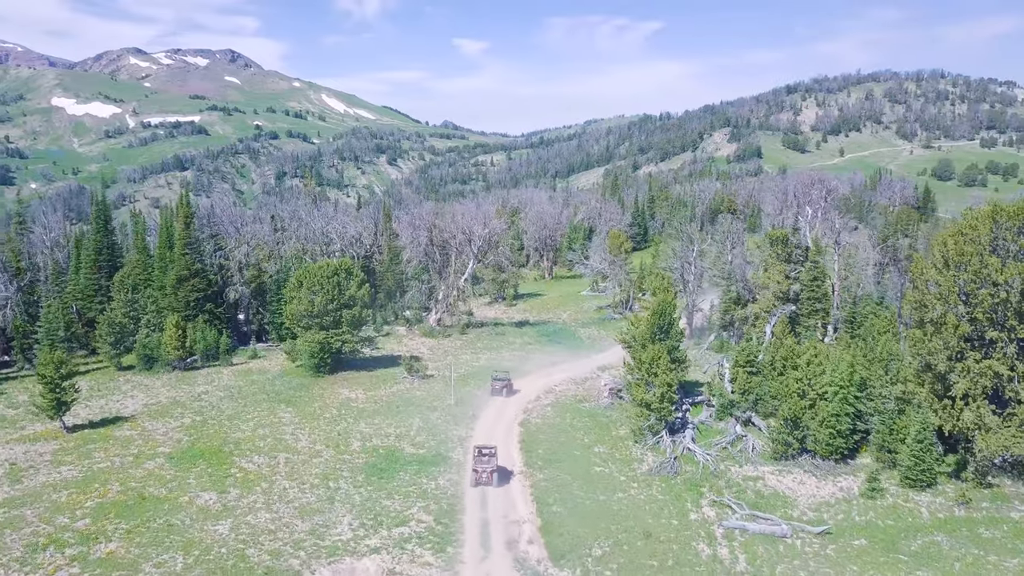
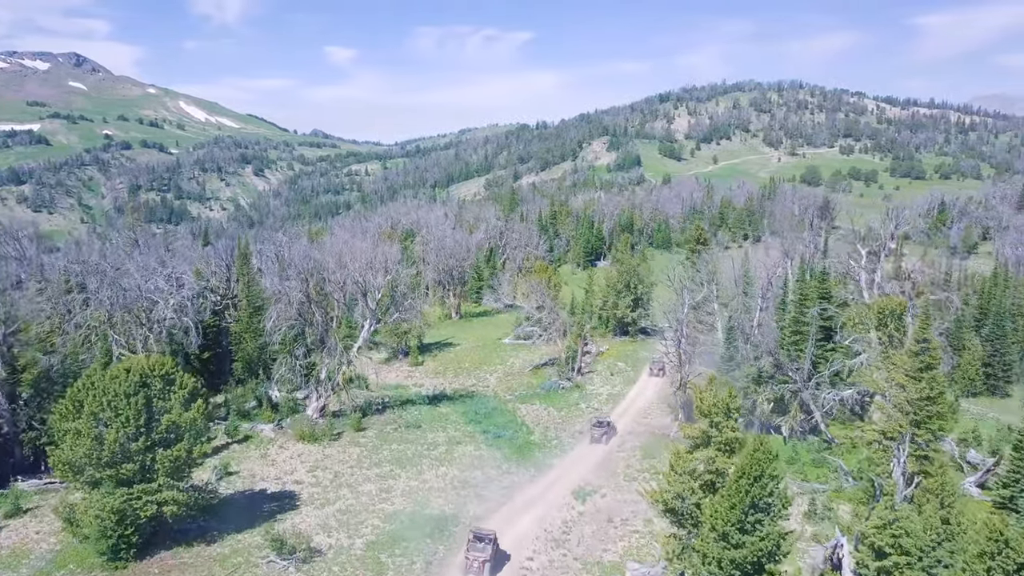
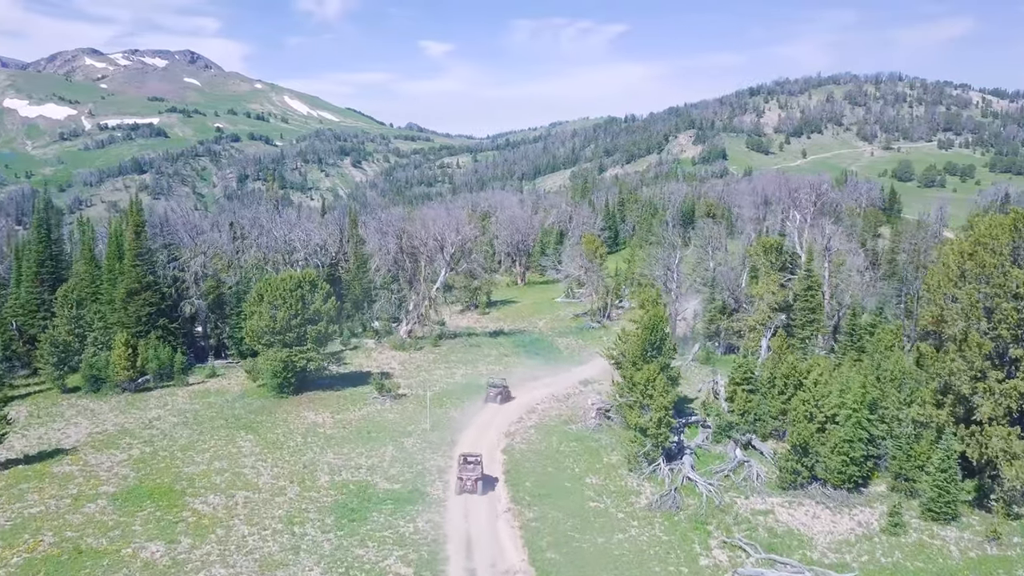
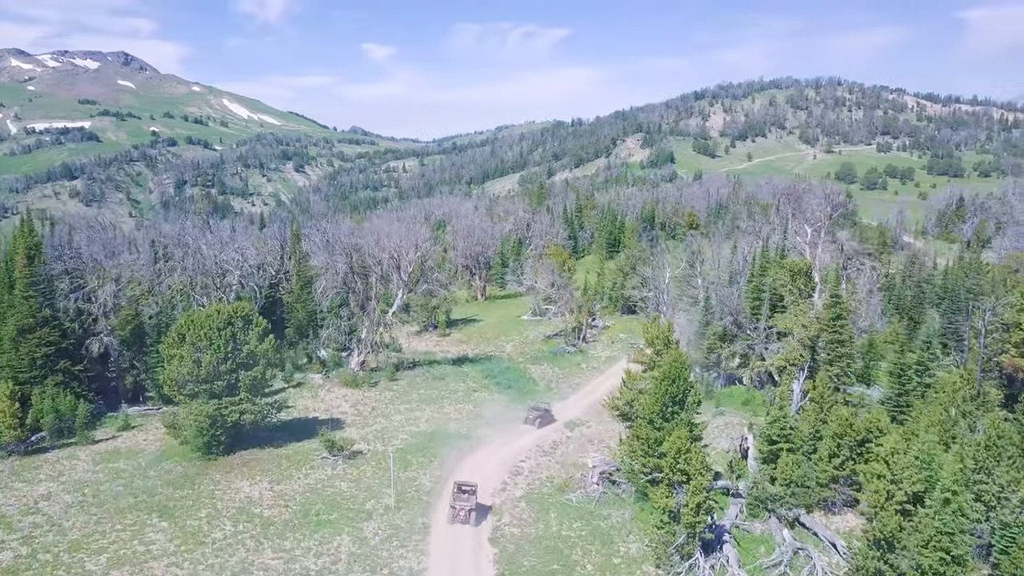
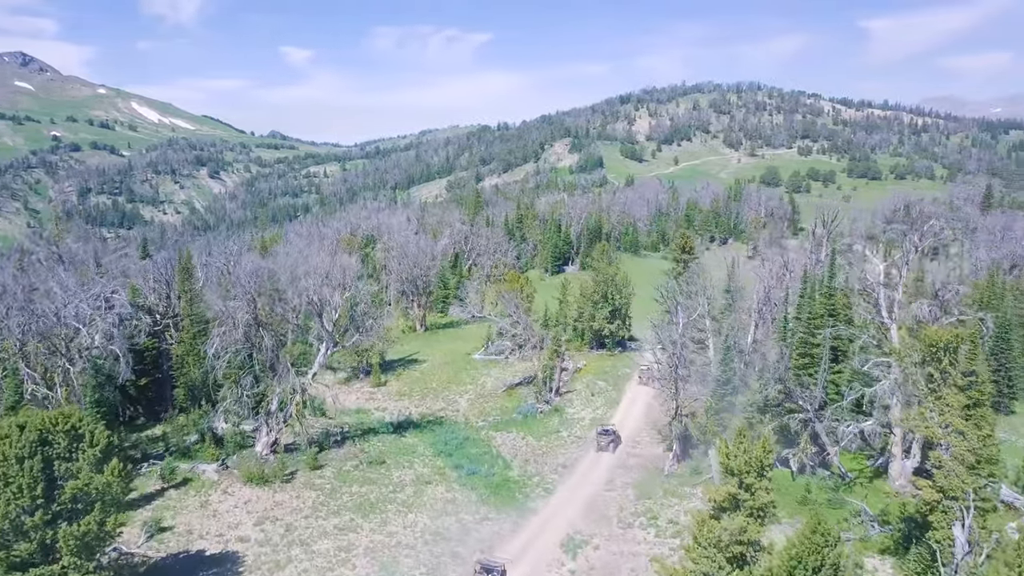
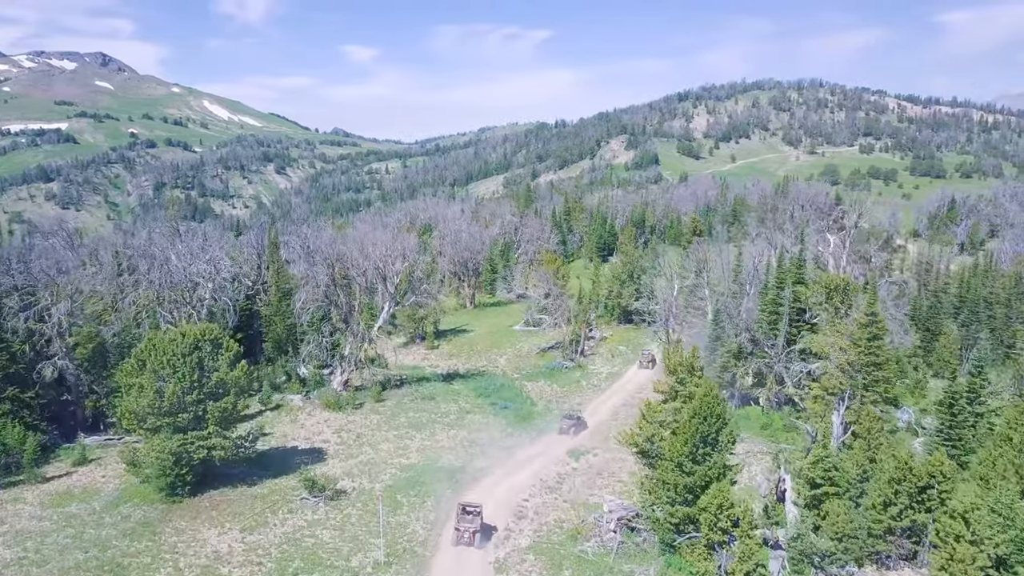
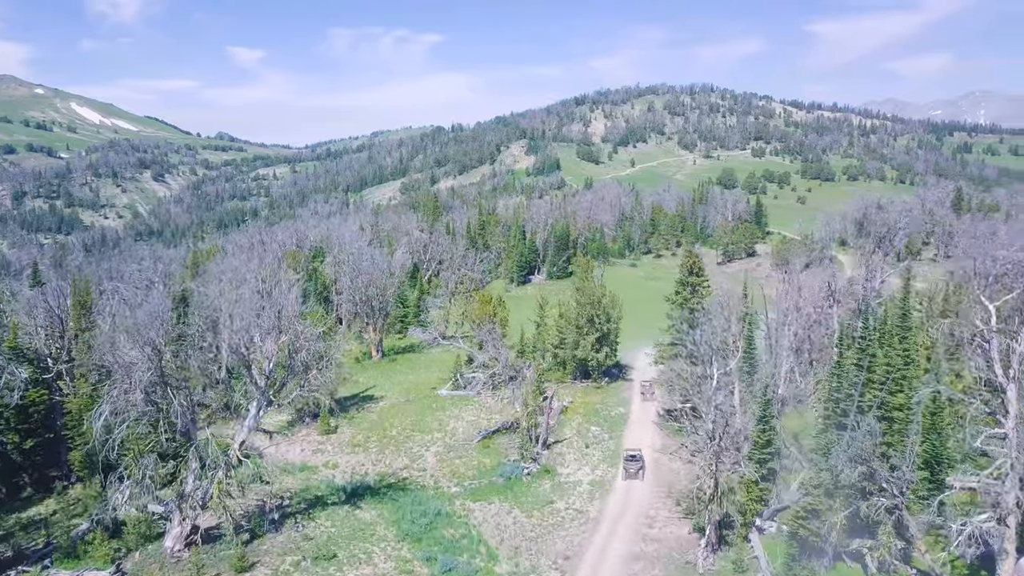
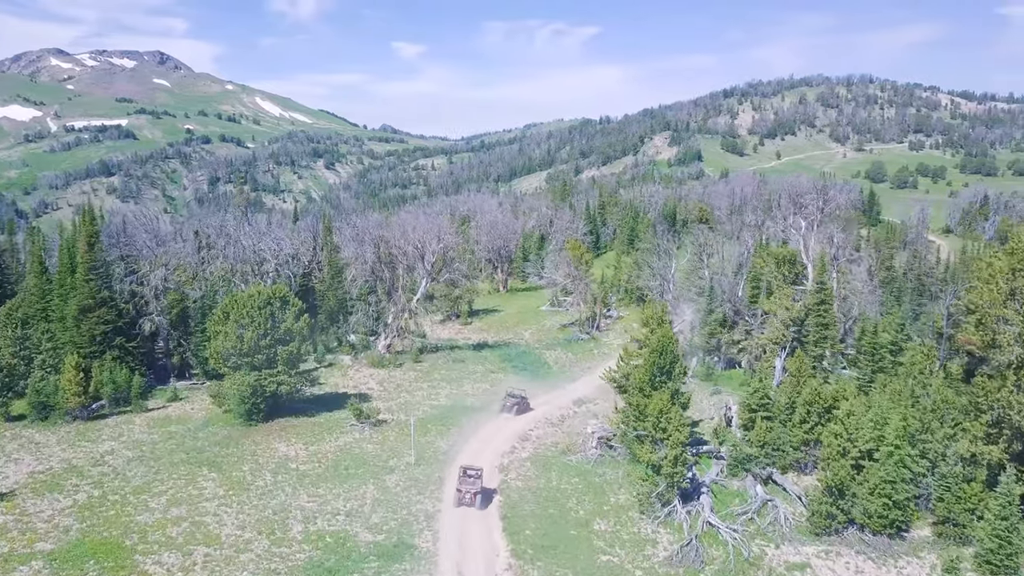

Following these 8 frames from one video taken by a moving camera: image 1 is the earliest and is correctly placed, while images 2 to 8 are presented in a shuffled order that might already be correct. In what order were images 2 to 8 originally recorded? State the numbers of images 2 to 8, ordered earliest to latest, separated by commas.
3, 8, 4, 6, 2, 5, 7
